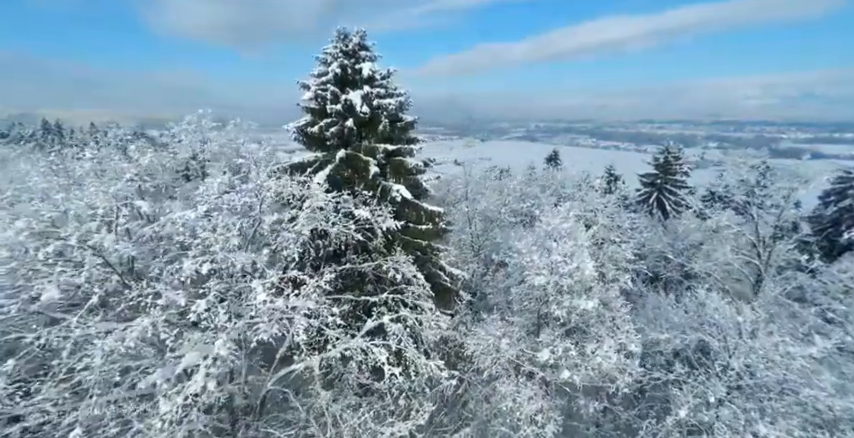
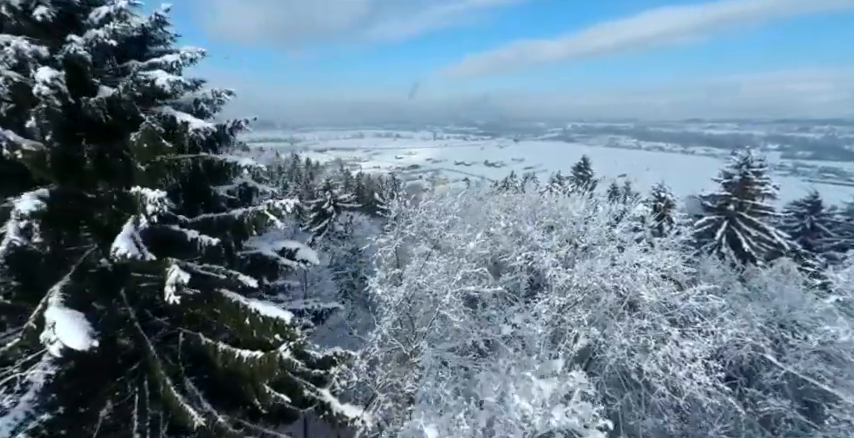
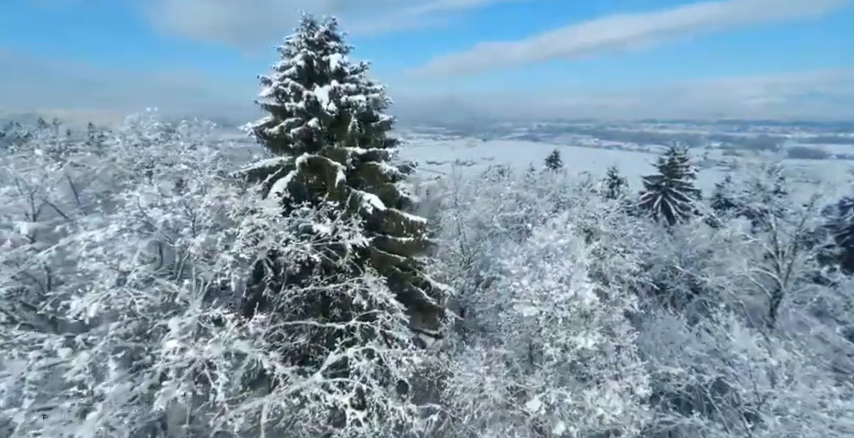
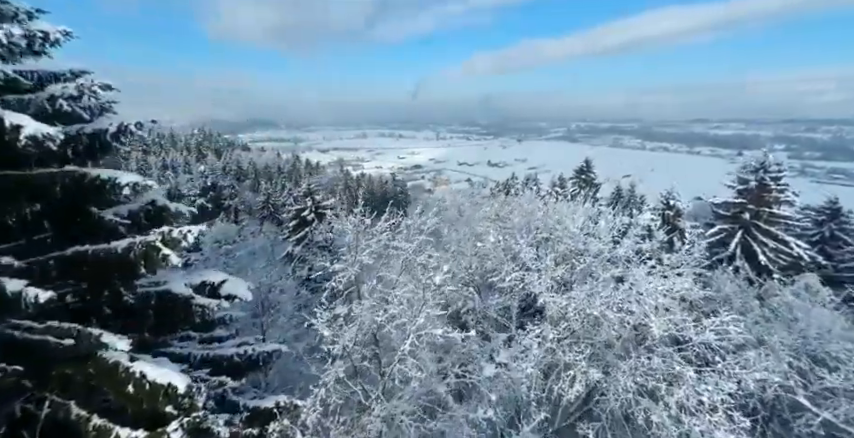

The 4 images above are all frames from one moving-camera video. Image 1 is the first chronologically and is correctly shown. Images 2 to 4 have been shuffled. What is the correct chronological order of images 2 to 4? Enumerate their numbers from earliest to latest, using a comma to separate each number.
3, 2, 4
